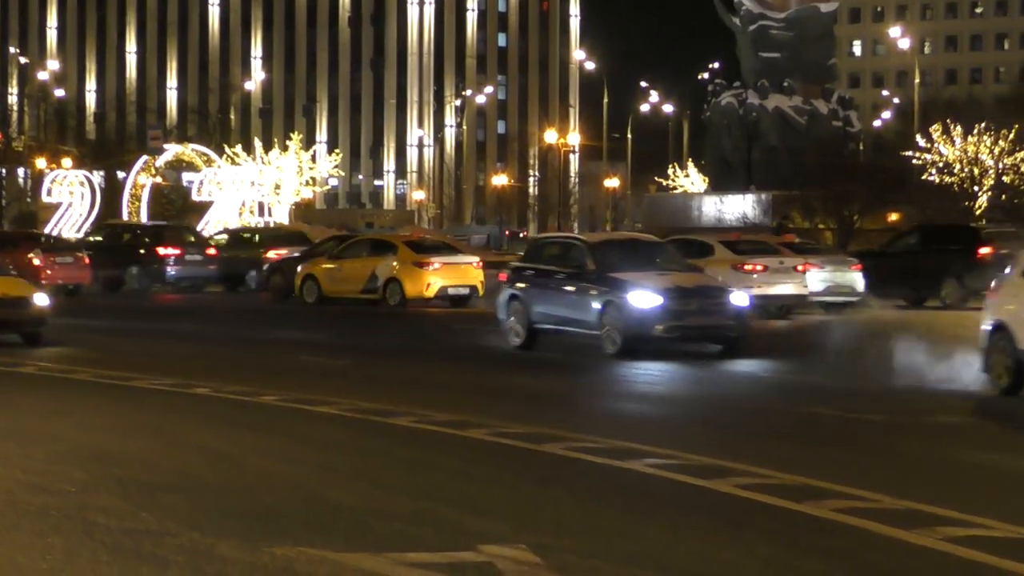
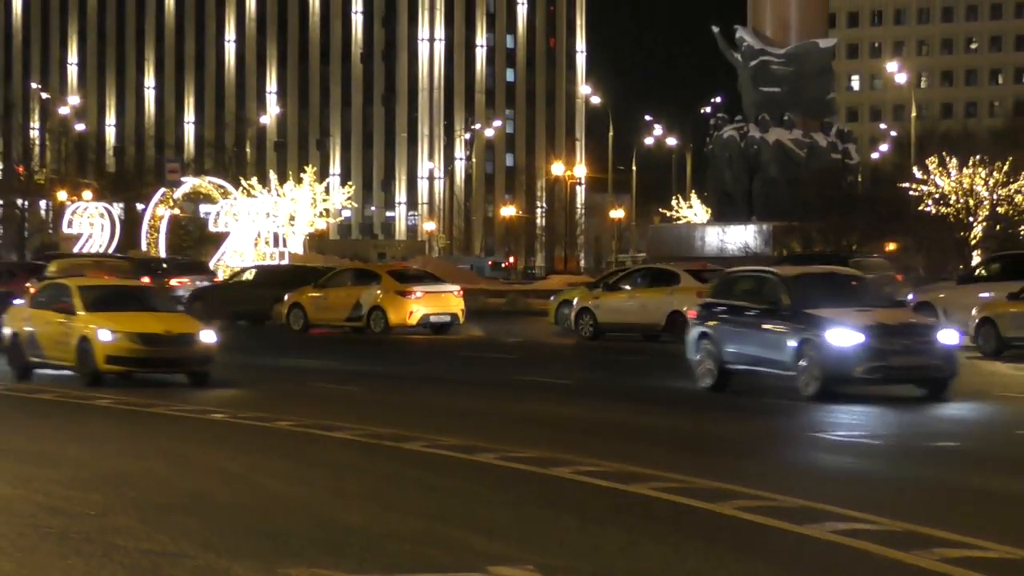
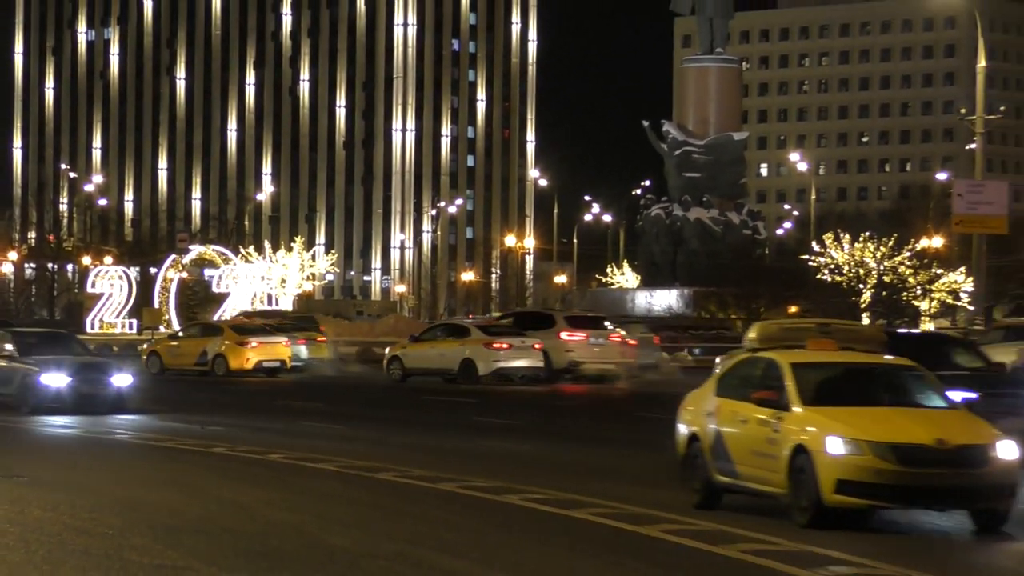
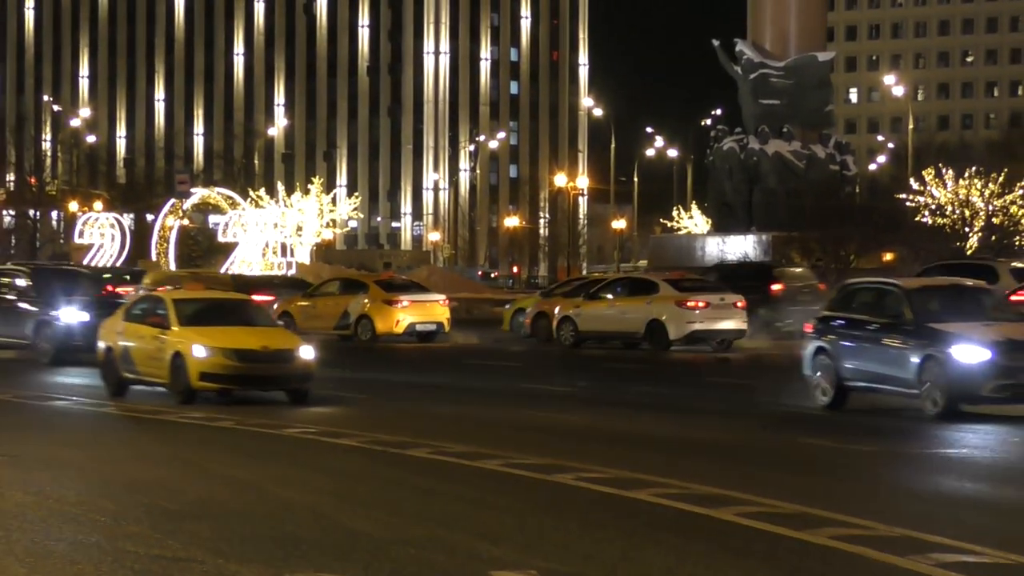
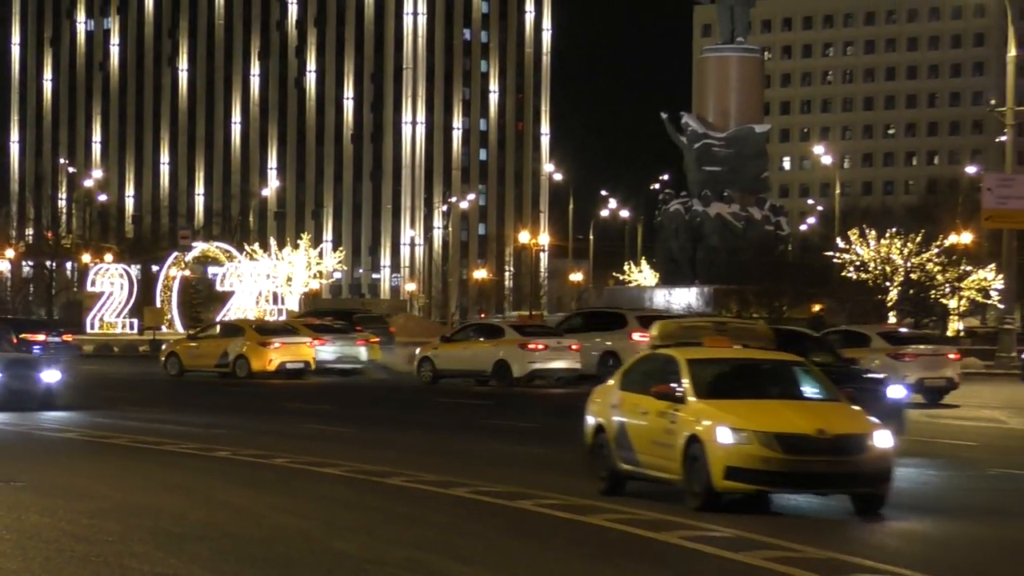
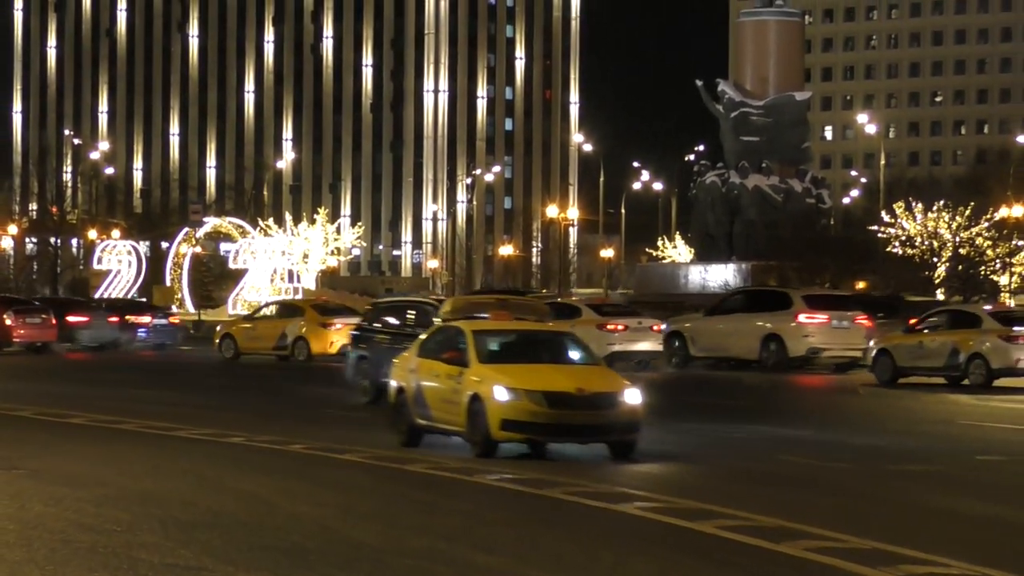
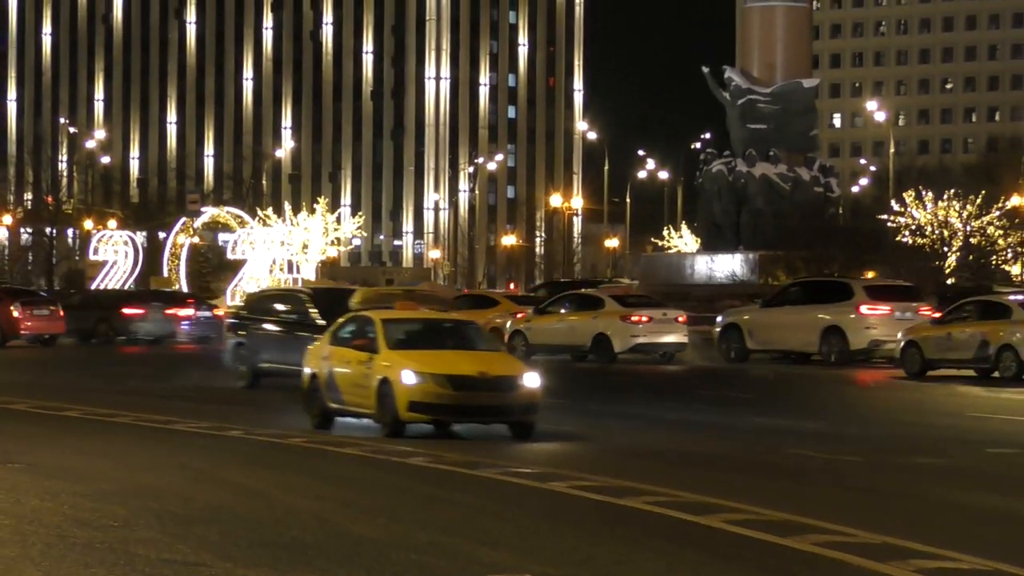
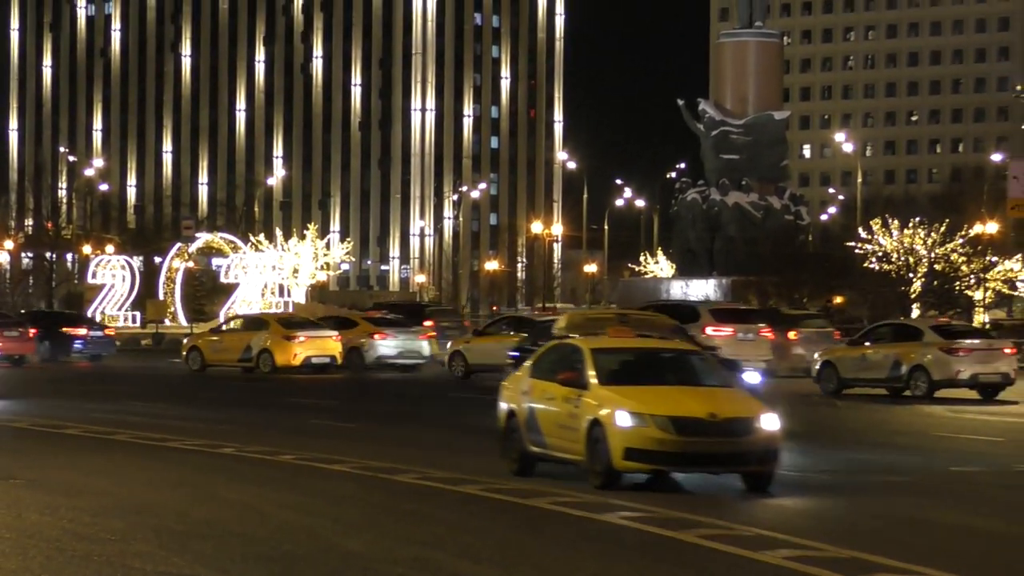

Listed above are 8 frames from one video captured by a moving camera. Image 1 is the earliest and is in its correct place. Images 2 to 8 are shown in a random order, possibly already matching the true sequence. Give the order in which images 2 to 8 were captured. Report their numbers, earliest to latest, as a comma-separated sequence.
2, 4, 7, 6, 8, 5, 3
